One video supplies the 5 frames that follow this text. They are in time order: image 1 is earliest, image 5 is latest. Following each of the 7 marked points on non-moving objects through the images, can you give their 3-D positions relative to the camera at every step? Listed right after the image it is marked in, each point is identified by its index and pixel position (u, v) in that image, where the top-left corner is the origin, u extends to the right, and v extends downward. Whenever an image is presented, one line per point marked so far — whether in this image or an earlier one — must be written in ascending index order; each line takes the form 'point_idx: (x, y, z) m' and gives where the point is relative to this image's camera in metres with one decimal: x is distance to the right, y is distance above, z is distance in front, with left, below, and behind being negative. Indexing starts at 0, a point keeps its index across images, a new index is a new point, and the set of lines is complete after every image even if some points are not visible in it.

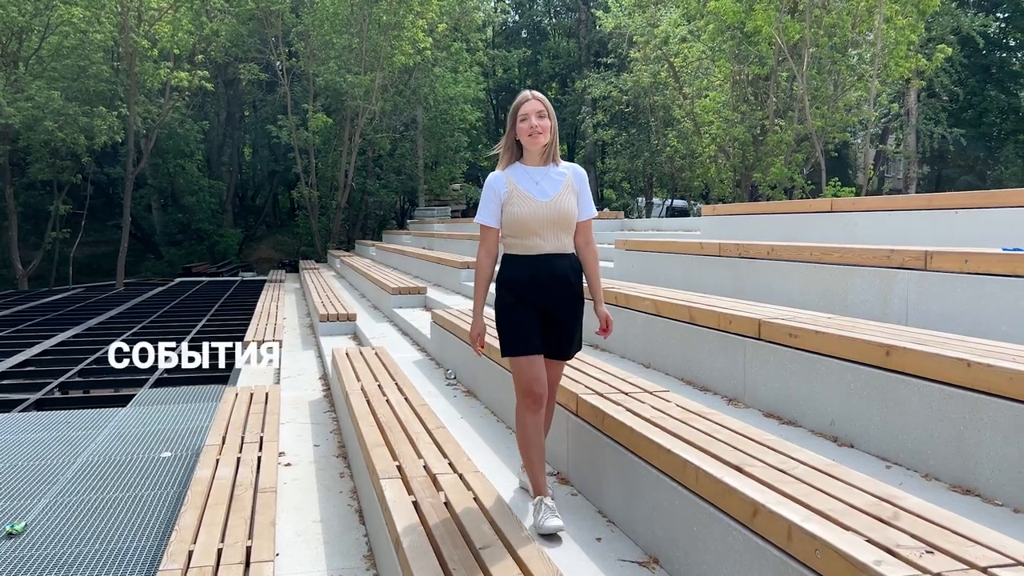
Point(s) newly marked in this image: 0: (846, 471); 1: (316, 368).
0: (+0.8, -0.5, +1.9) m
1: (-1.6, -0.7, +6.1) m
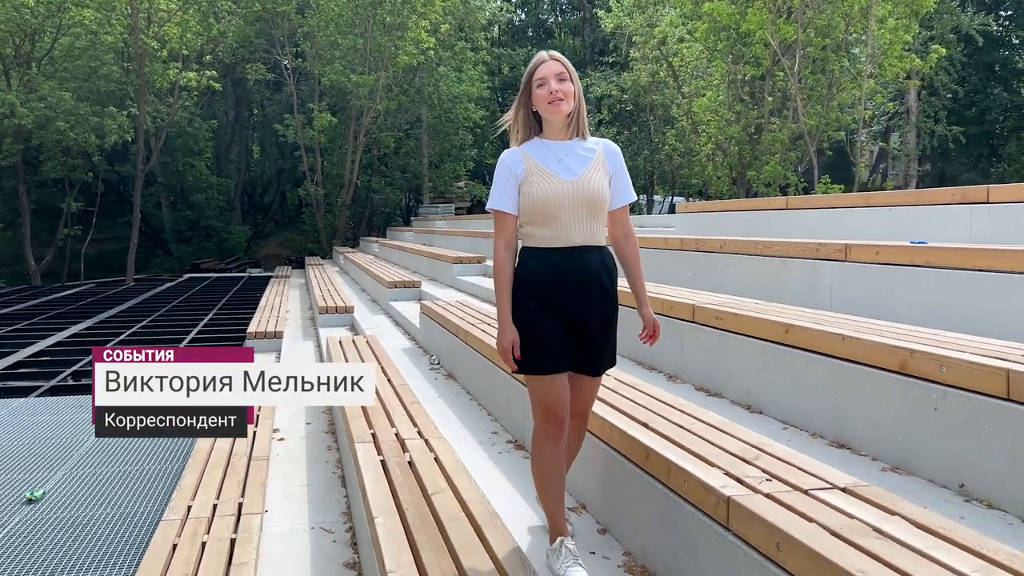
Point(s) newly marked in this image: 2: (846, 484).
0: (+0.7, -0.4, +2.2) m
1: (-1.7, -0.6, +6.5) m
2: (+0.8, -0.5, +1.8) m
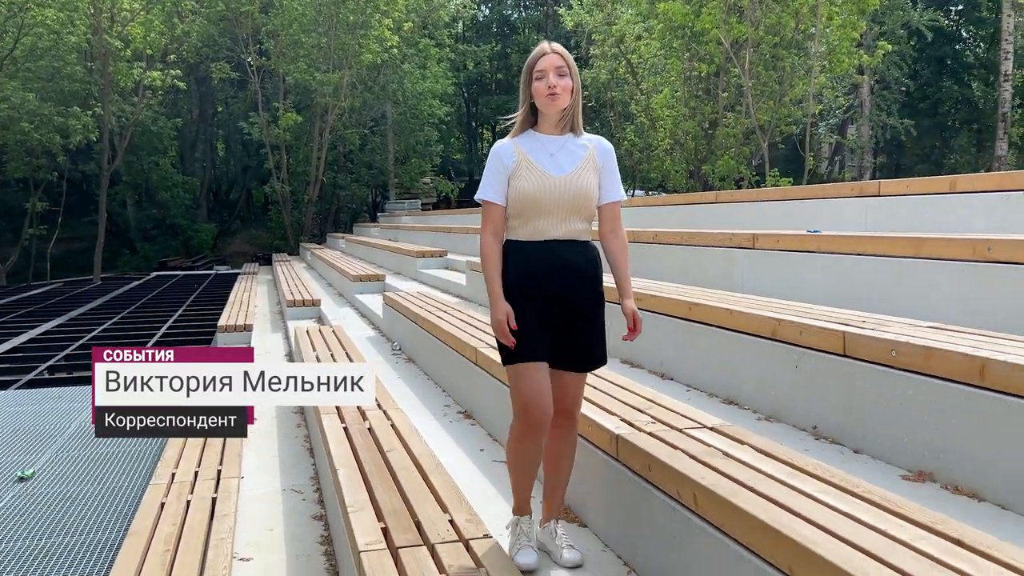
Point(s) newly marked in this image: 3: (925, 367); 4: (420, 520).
0: (+0.5, -0.4, +2.7) m
1: (-2.1, -0.6, +6.8) m
2: (+0.6, -0.4, +2.2) m
3: (+1.1, -0.2, +1.9) m
4: (-0.3, -0.7, +2.2) m
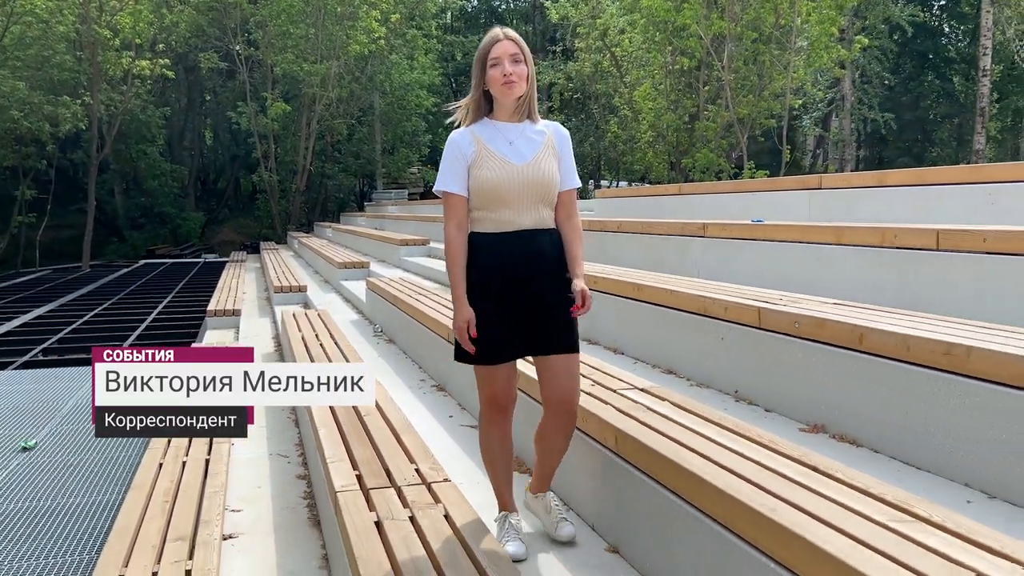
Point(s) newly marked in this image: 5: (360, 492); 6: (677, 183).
0: (+0.3, -0.3, +3.0) m
1: (-2.3, -0.4, +7.1) m
2: (+0.5, -0.3, +2.5) m
3: (+0.9, -0.1, +2.3) m
4: (-0.4, -0.6, +2.5) m
5: (-0.5, -0.6, +2.3) m
6: (+3.8, +2.4, +16.9) m
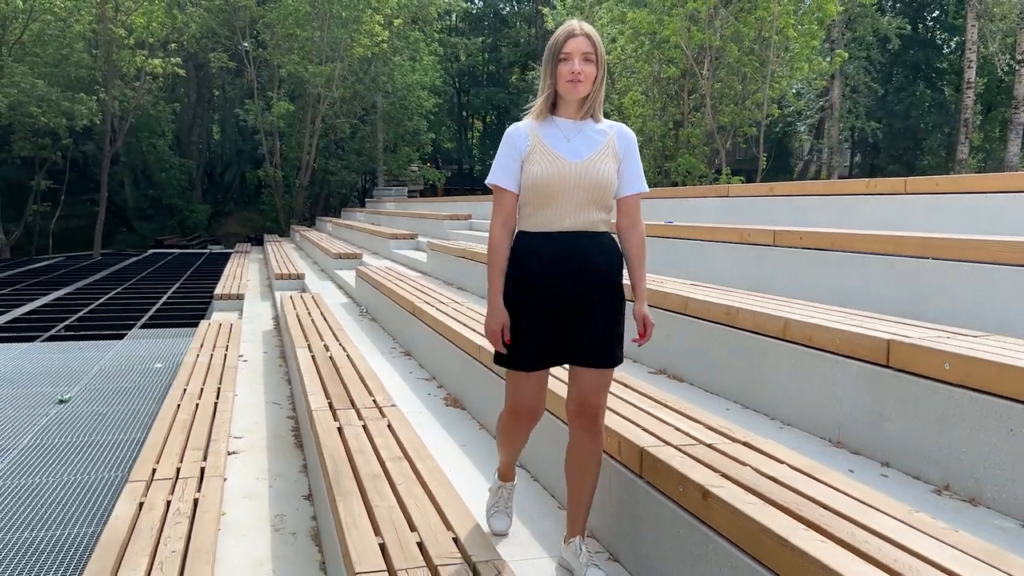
0: (0.0, -0.2, +3.8) m
1: (-2.6, -0.3, +7.9) m
2: (+0.2, -0.3, +3.4) m
3: (+0.7, -0.1, +3.1) m
4: (-0.7, -0.5, +3.4) m
5: (-0.8, -0.5, +3.2) m
6: (+3.6, +2.5, +17.7) m
